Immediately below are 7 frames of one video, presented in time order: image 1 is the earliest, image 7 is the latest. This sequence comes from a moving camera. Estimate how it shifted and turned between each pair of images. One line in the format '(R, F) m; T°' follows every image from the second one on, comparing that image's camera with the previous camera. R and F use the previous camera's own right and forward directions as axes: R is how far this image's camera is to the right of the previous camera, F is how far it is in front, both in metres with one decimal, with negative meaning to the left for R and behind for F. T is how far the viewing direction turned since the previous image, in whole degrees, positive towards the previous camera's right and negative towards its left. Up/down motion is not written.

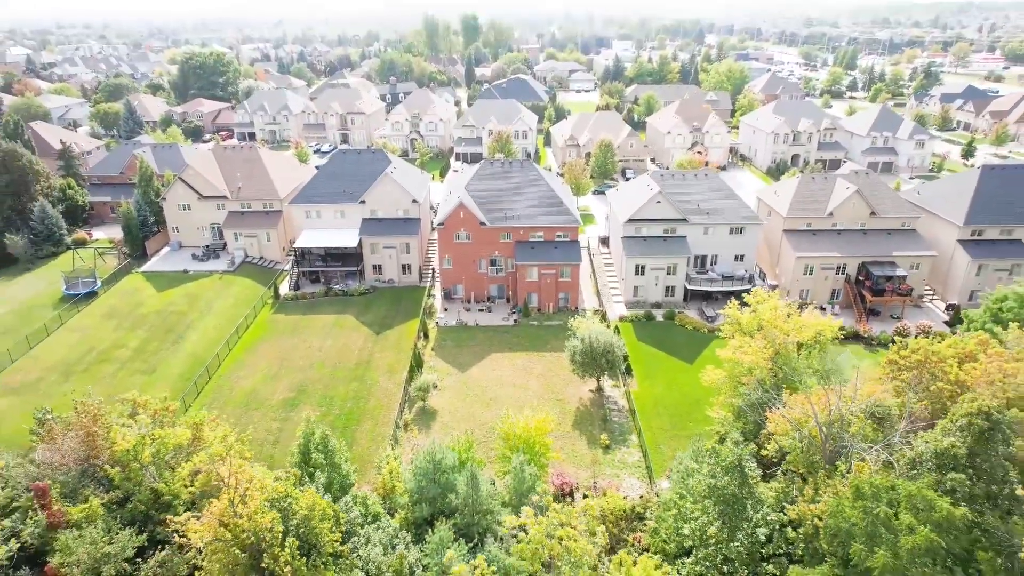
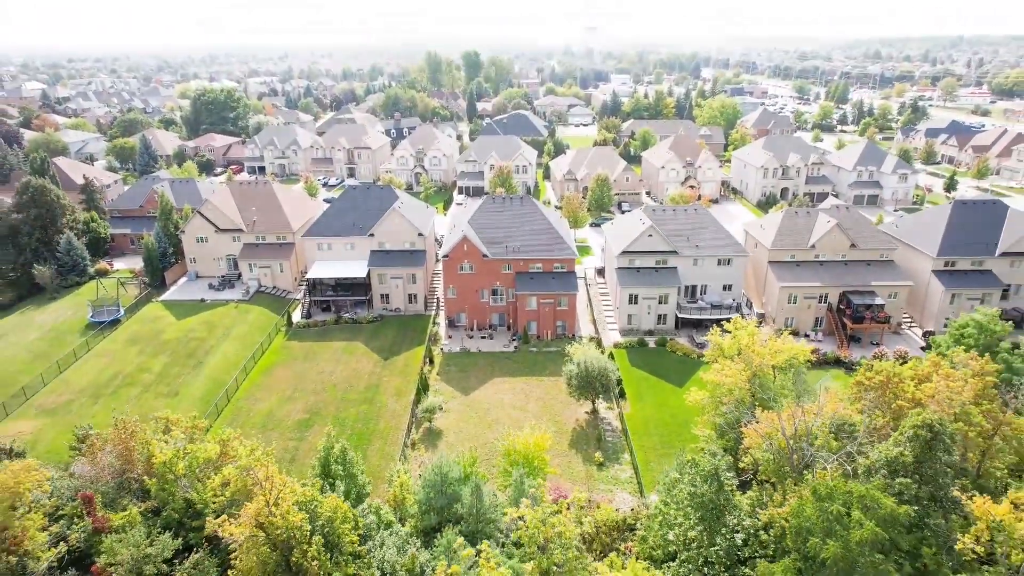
(0.0, -1.7) m; 0°
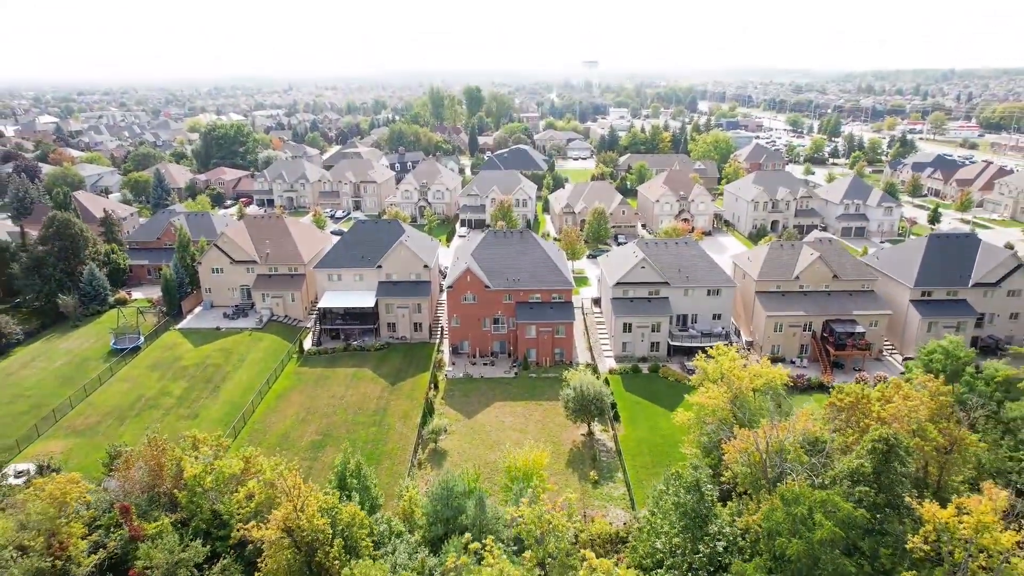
(0.0, -1.7) m; 0°
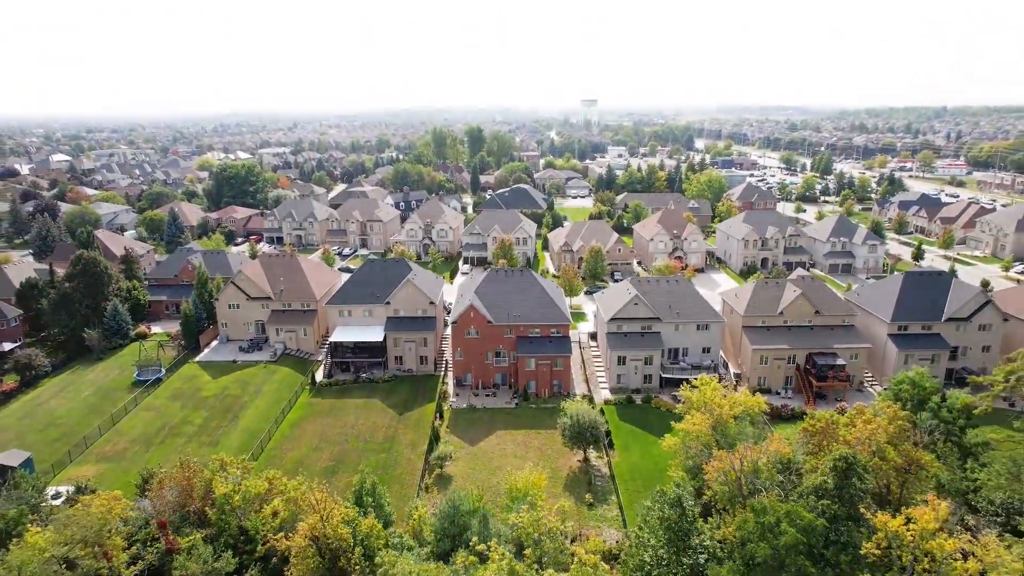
(0.0, -2.0) m; 0°
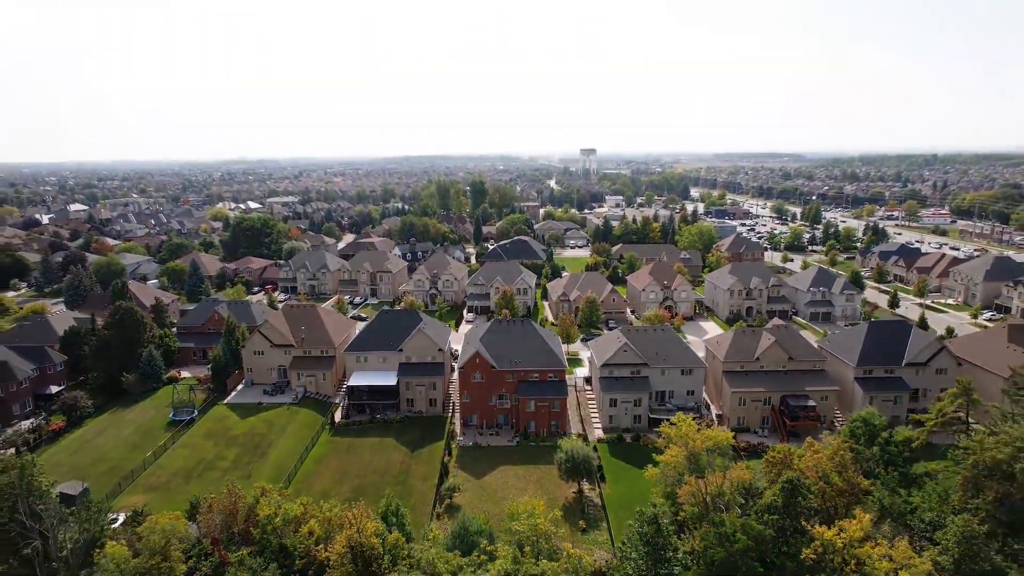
(0.0, -3.7) m; 0°
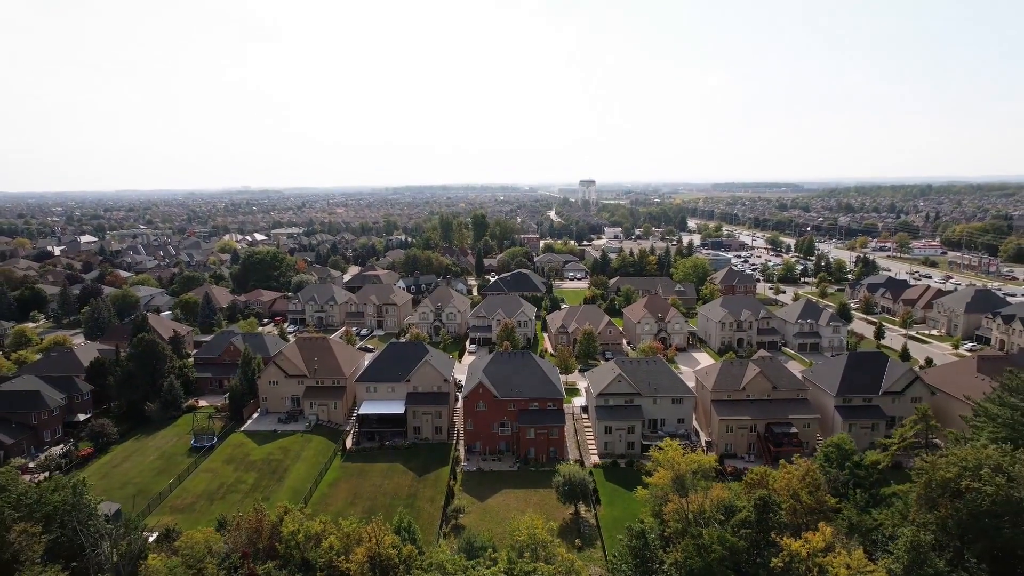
(0.0, -2.7) m; 0°
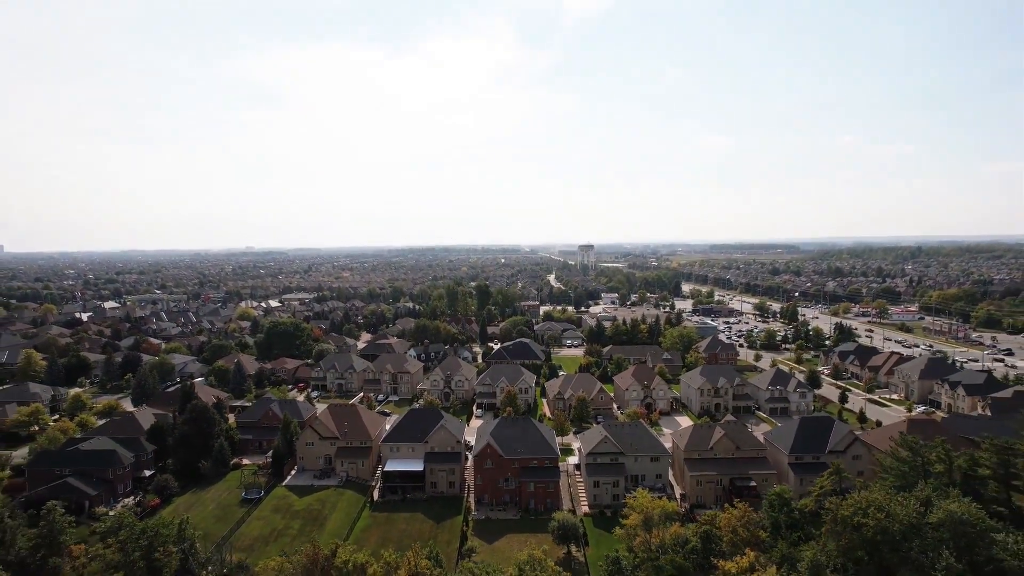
(-0.2, -8.0) m; 0°
